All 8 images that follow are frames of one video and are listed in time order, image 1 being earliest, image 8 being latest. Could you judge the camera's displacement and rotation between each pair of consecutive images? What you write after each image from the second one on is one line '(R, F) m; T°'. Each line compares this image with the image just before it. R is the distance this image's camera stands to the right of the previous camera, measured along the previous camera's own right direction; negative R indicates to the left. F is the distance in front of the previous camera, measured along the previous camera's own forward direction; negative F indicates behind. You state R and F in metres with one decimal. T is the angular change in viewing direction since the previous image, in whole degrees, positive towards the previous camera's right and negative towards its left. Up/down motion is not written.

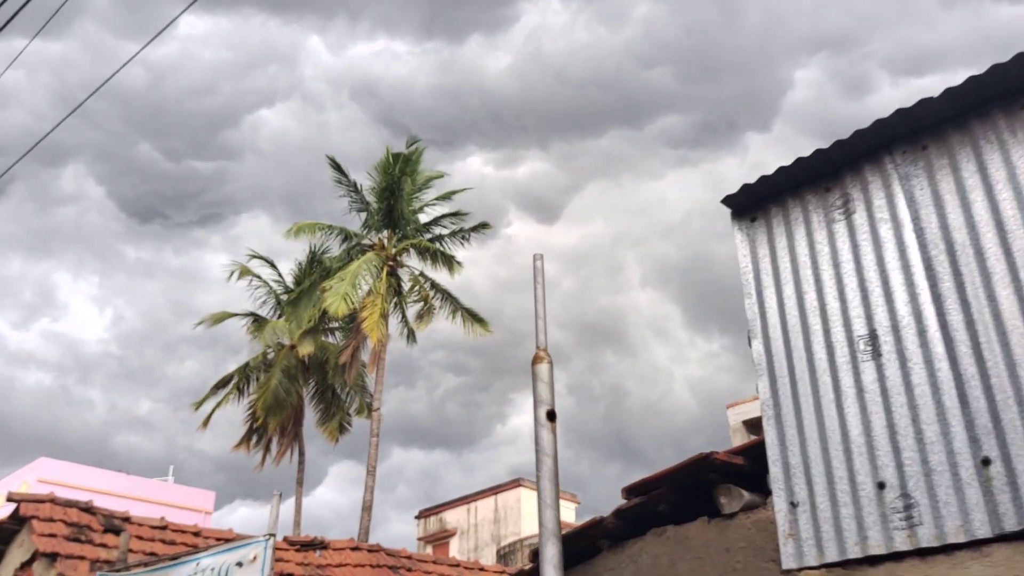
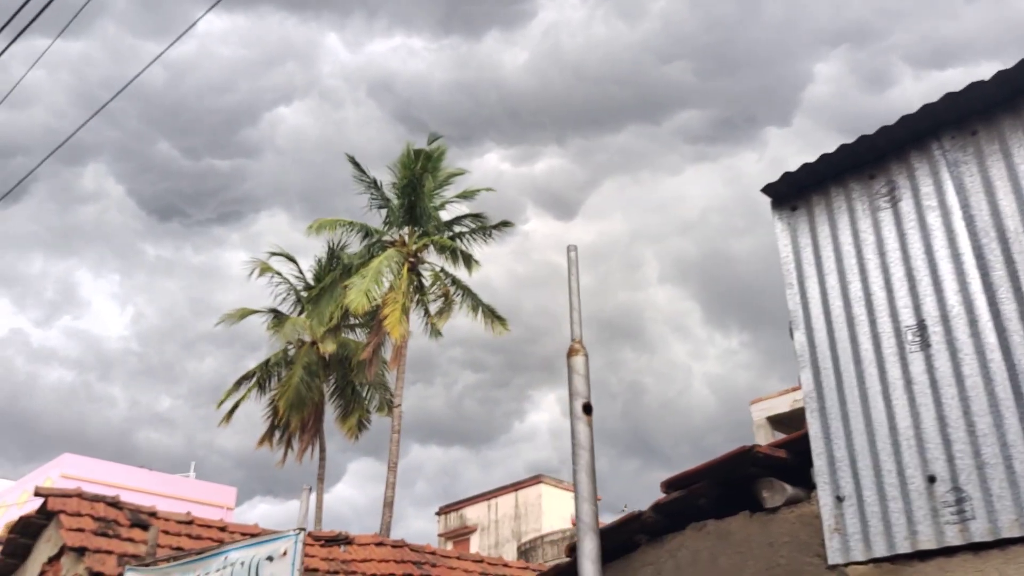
(-0.1, +0.1) m; -1°
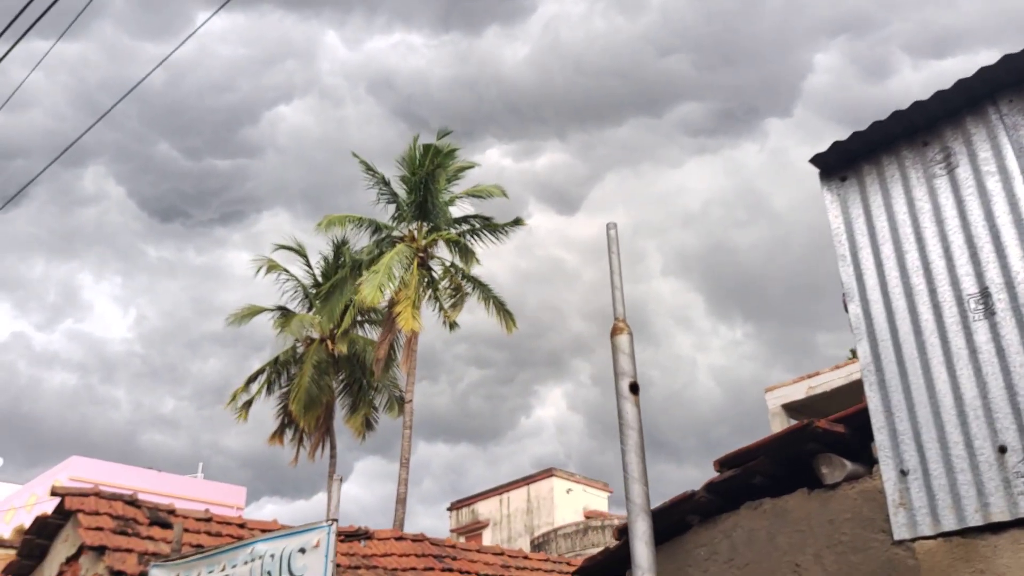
(-0.3, +0.1) m; 0°
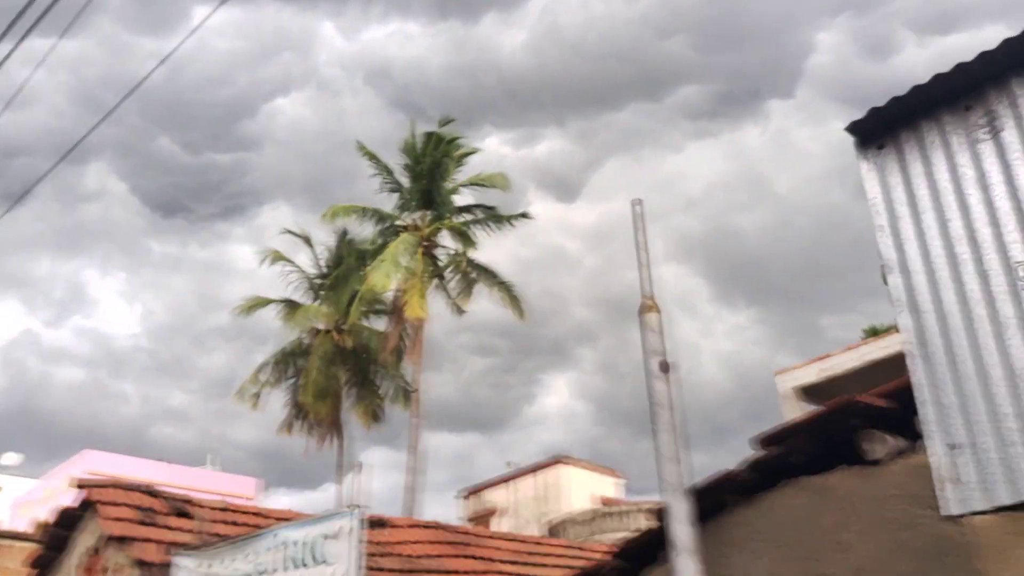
(-0.2, +0.2) m; 0°
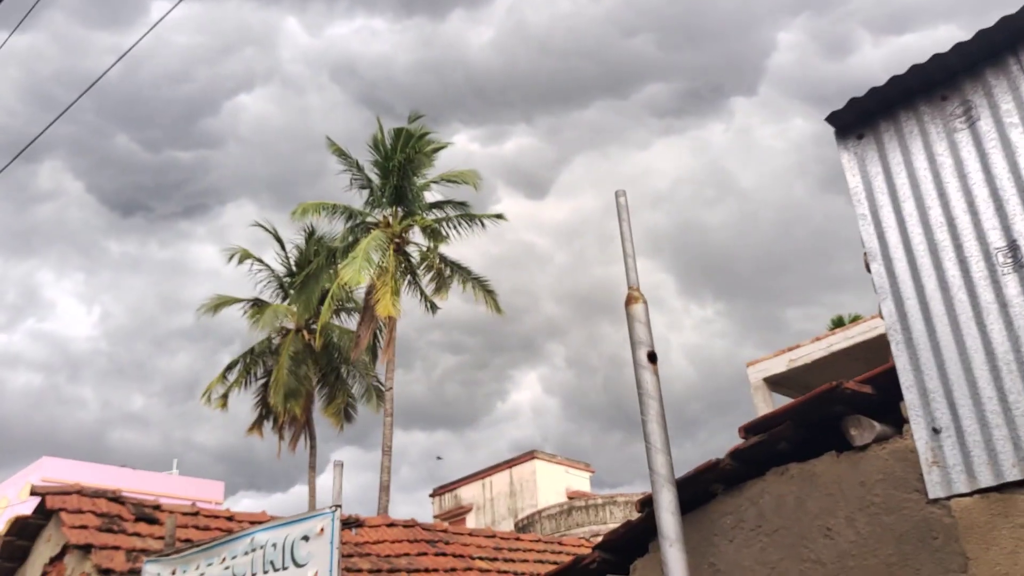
(-0.1, 0.0) m; +3°
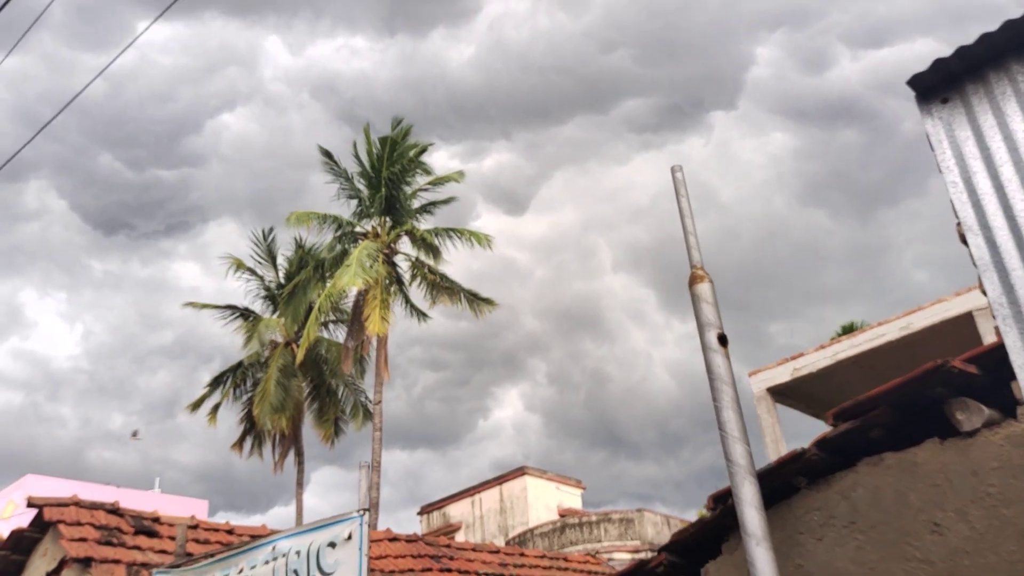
(-0.5, +0.5) m; +2°
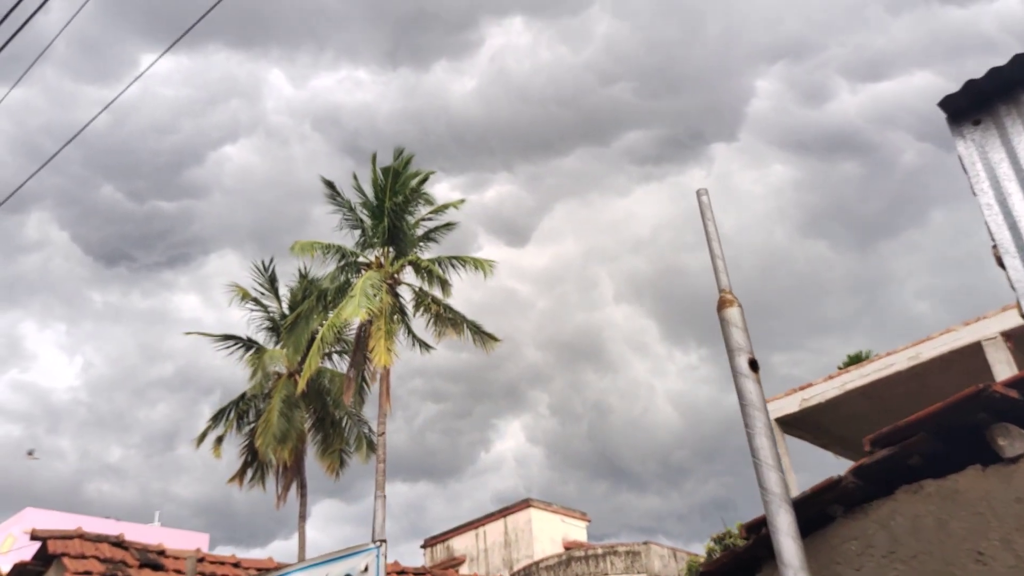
(-0.2, 0.0) m; 0°
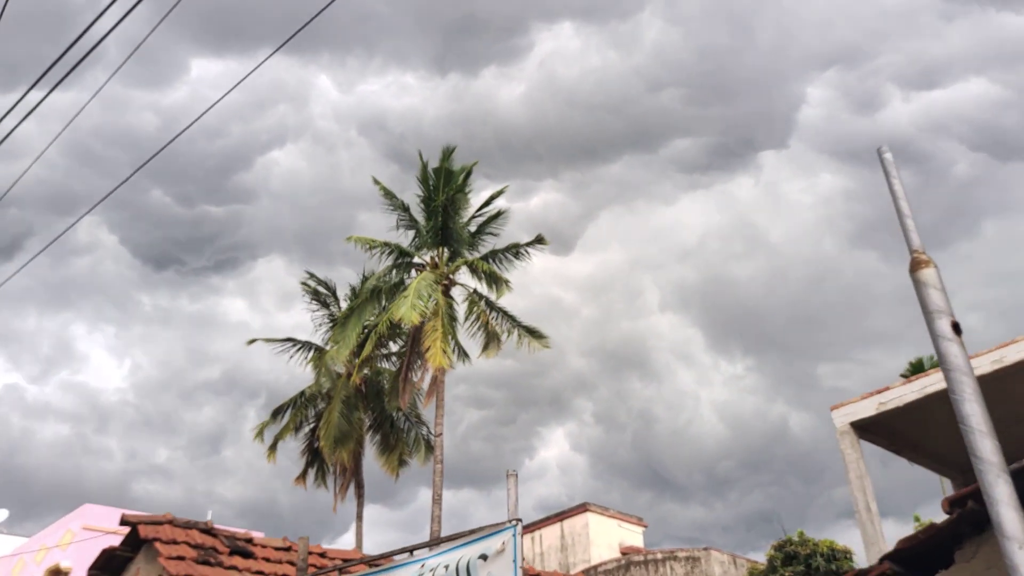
(-0.9, +0.1) m; -3°
